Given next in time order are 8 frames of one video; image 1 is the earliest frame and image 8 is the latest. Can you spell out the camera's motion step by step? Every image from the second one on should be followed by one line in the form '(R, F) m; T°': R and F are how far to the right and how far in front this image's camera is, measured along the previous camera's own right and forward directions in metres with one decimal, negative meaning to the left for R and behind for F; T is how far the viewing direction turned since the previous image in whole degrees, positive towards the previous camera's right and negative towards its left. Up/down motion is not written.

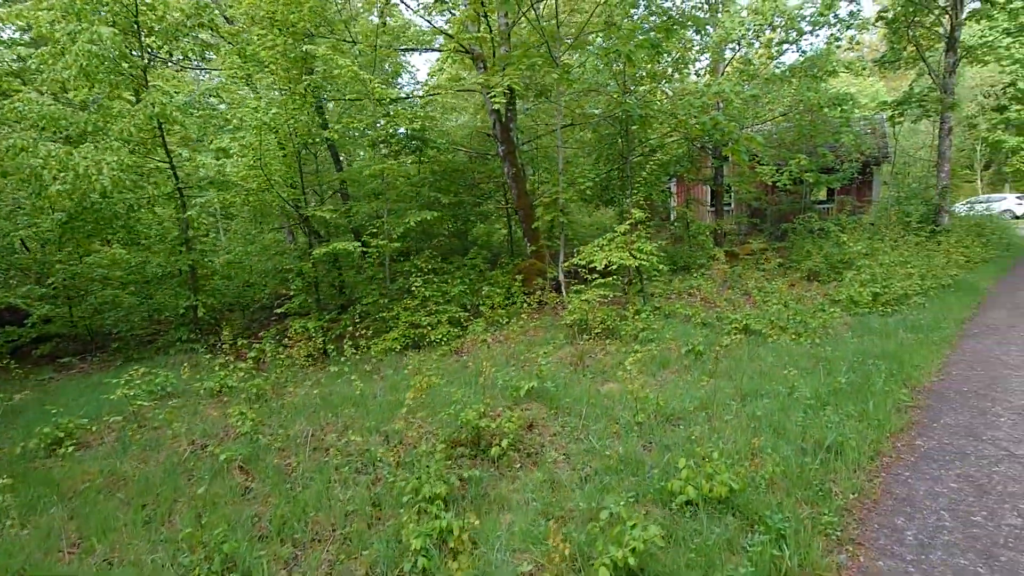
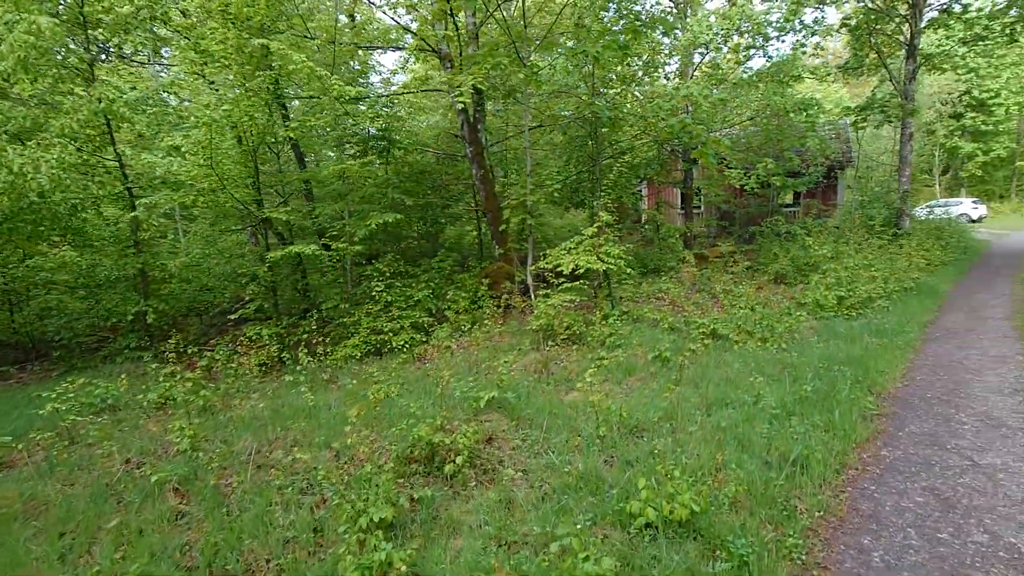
(+0.1, +0.2) m; +3°
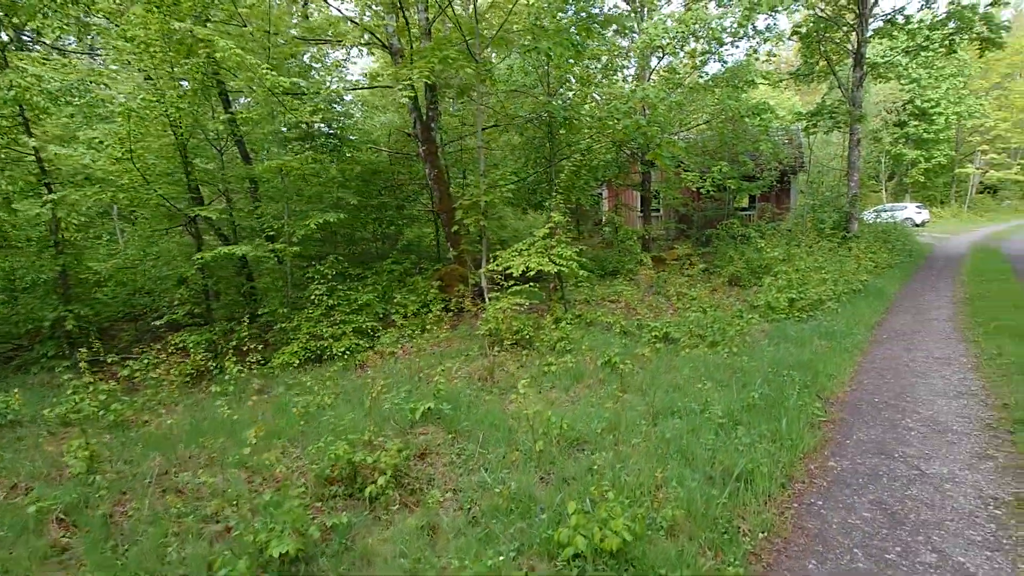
(+0.2, +0.3) m; +4°
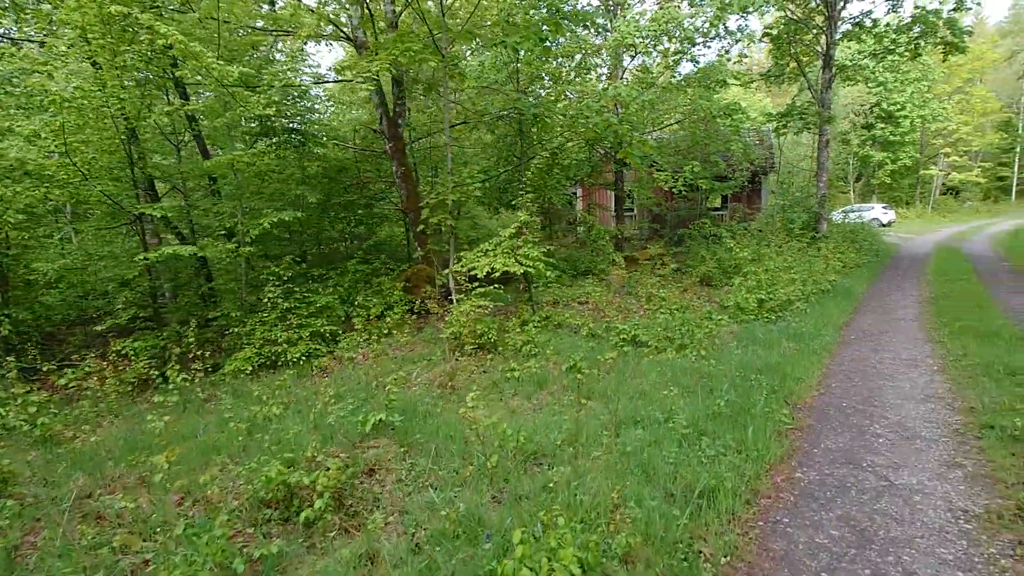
(+0.2, +0.2) m; +2°
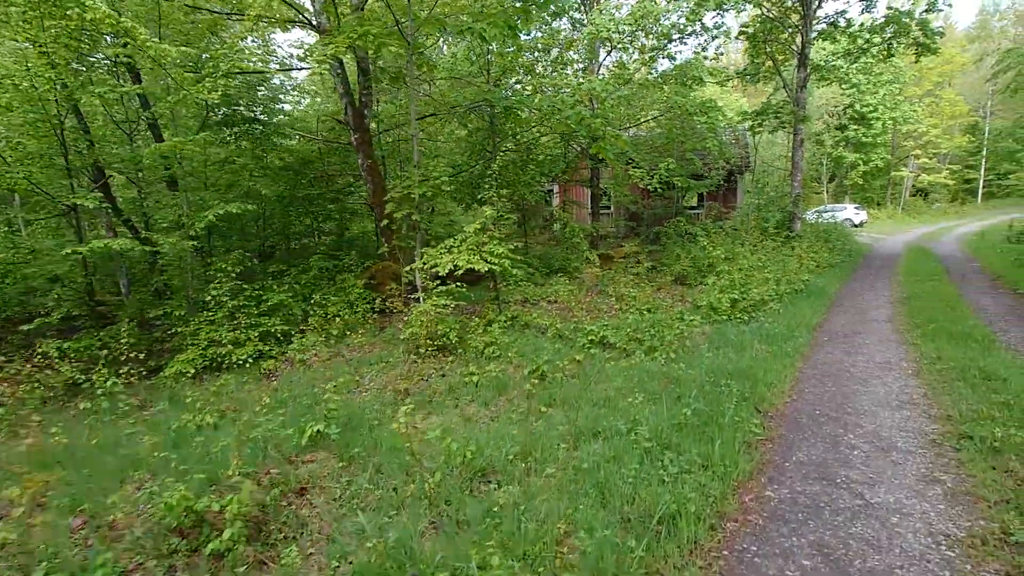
(+0.2, +0.3) m; +2°
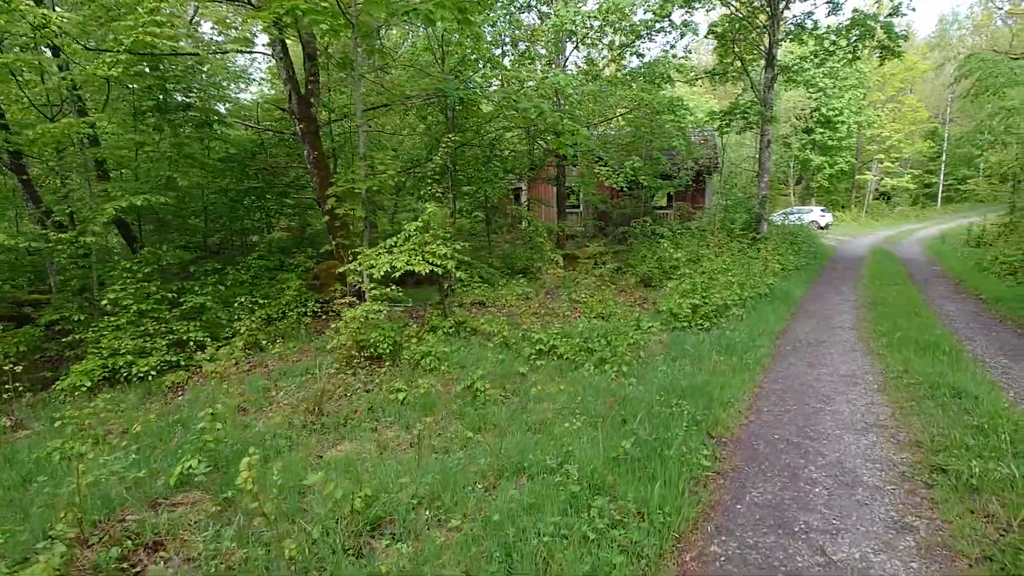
(+0.4, +0.6) m; +3°
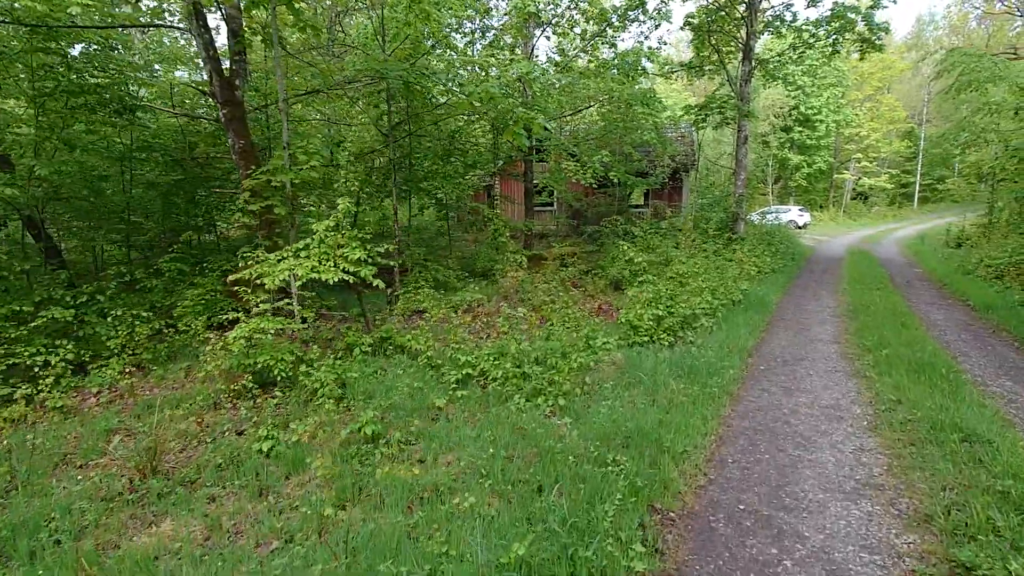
(+0.6, +1.0) m; +2°
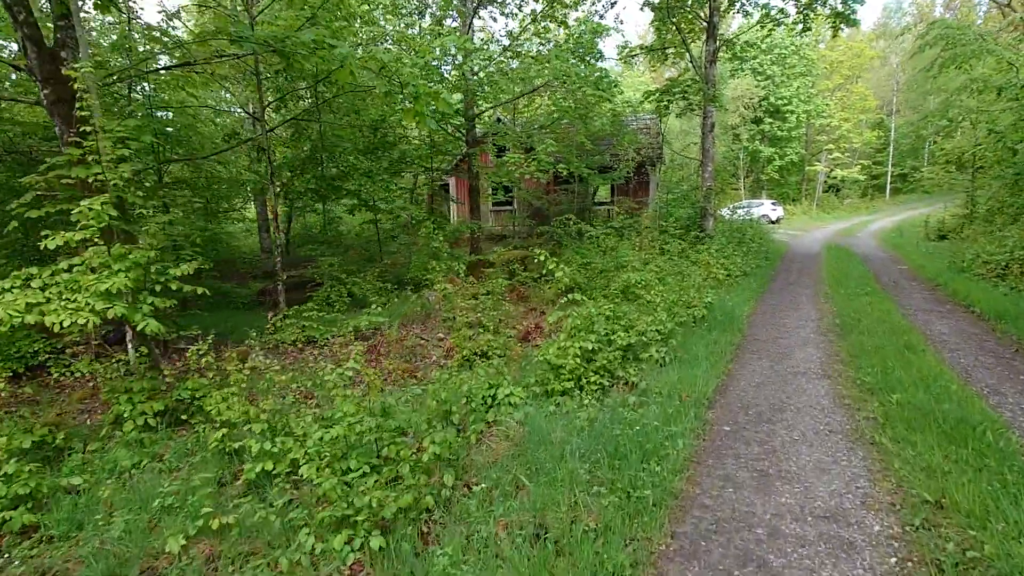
(+1.0, +1.9) m; +2°
